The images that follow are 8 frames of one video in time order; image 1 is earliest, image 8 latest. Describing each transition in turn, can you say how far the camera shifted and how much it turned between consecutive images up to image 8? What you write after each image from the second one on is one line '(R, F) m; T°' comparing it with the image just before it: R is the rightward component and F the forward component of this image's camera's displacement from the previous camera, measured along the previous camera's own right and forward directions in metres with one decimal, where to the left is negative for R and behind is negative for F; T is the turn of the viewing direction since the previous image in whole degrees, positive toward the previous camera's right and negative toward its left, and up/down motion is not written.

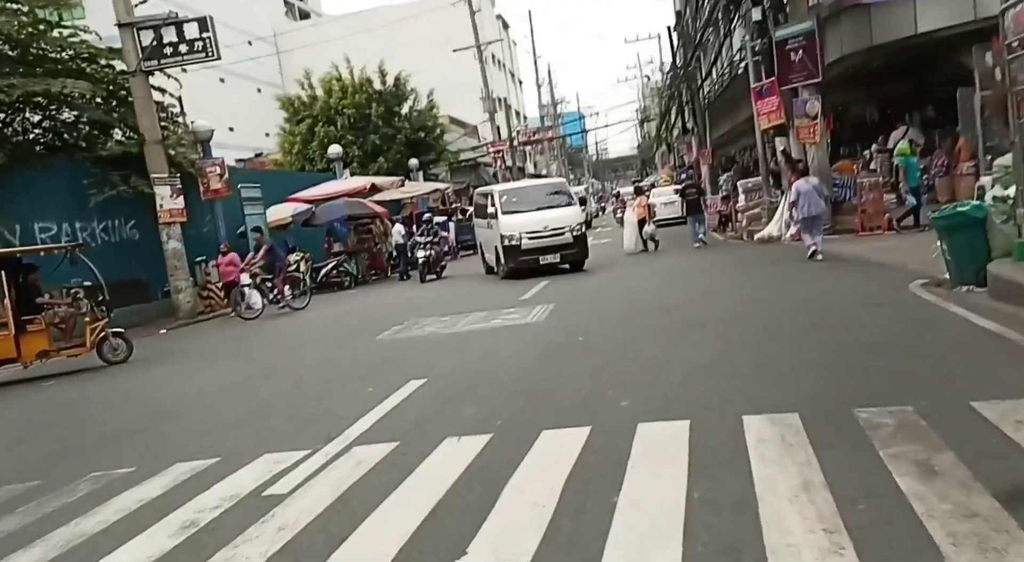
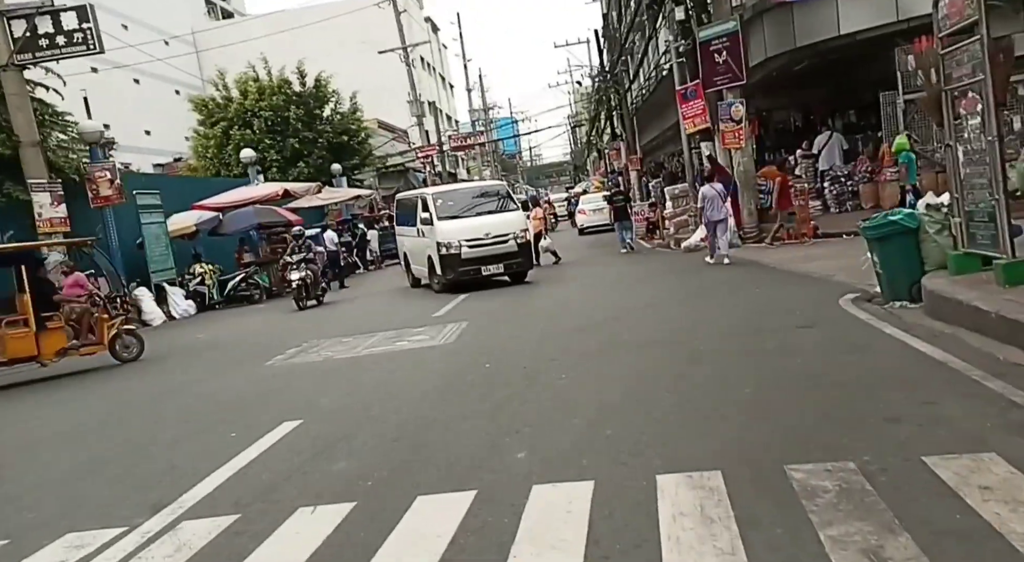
(+0.4, +1.0) m; +4°
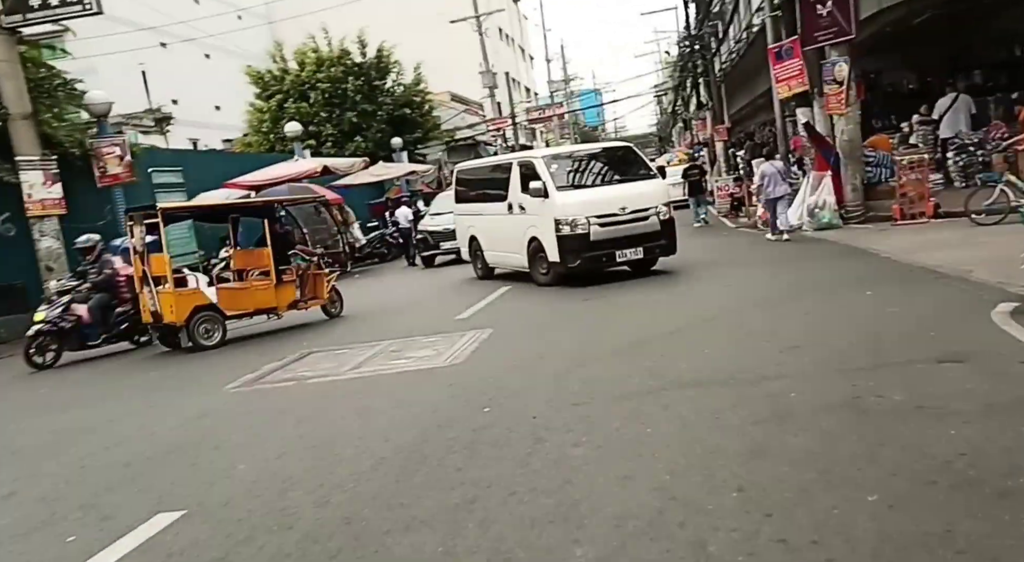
(+0.5, +2.5) m; -6°
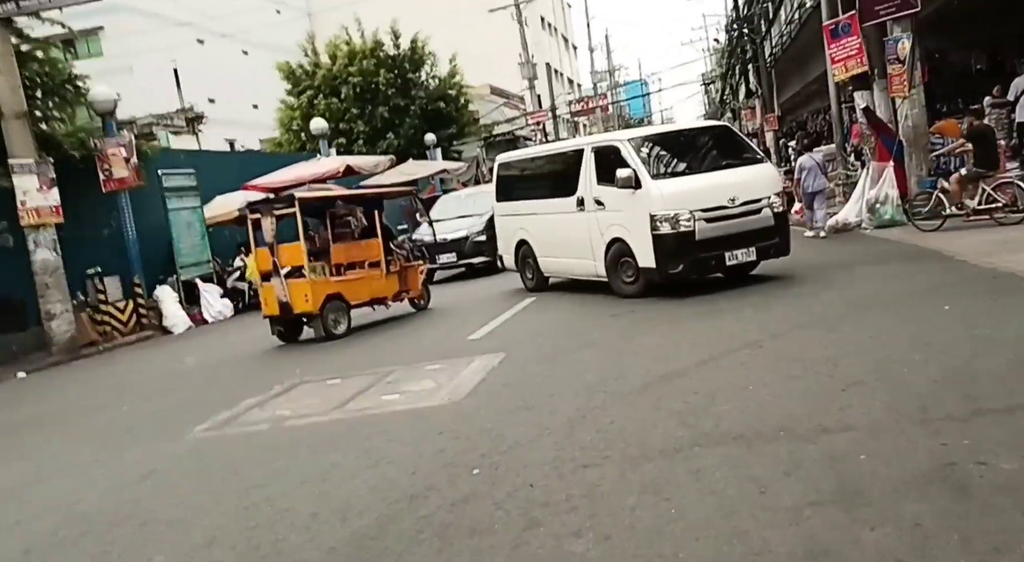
(+0.3, +1.2) m; -3°
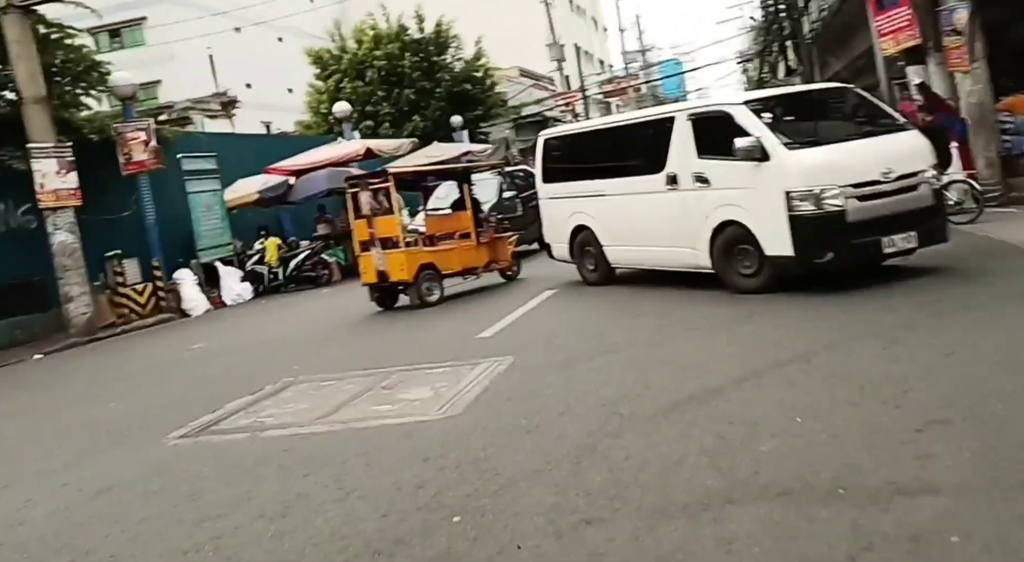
(+0.2, +0.9) m; -2°
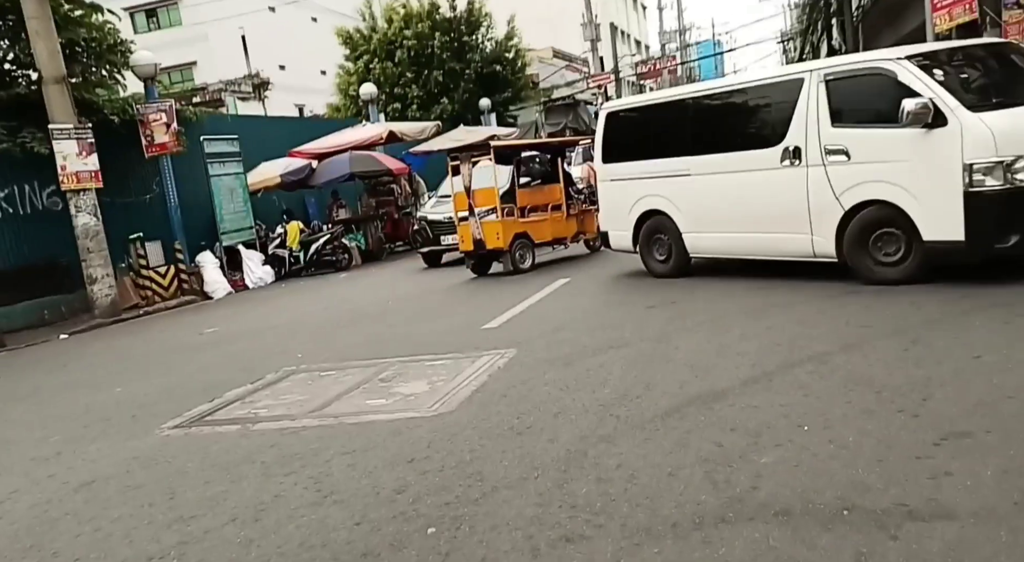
(+0.2, +0.3) m; -2°
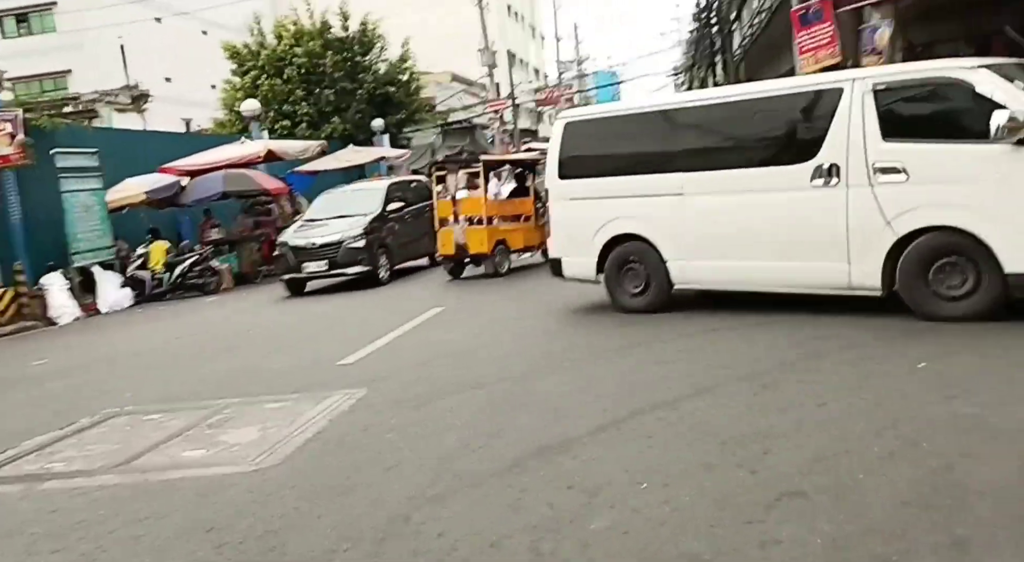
(+0.4, +0.4) m; +7°
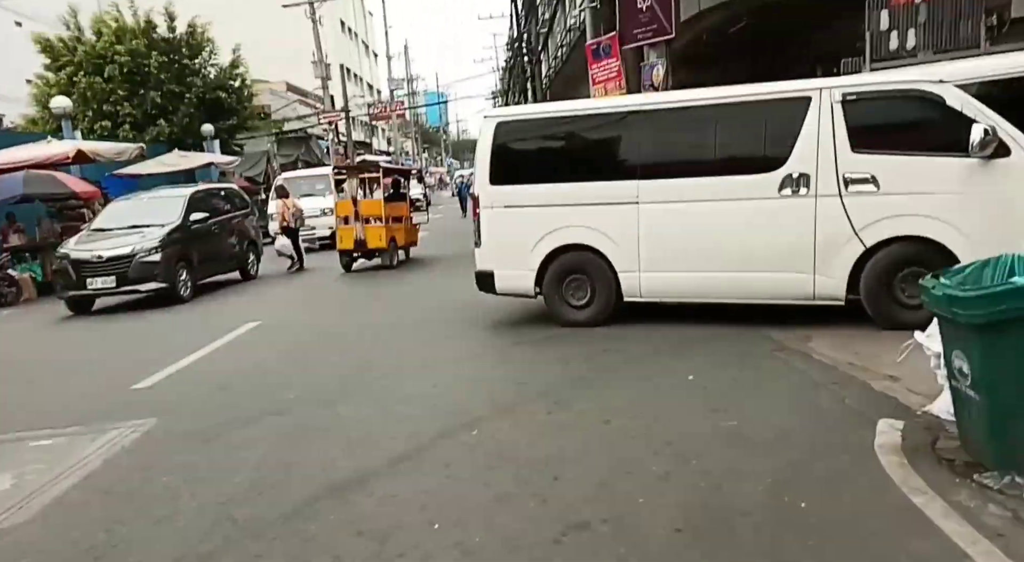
(+0.2, +0.4) m; +10°
